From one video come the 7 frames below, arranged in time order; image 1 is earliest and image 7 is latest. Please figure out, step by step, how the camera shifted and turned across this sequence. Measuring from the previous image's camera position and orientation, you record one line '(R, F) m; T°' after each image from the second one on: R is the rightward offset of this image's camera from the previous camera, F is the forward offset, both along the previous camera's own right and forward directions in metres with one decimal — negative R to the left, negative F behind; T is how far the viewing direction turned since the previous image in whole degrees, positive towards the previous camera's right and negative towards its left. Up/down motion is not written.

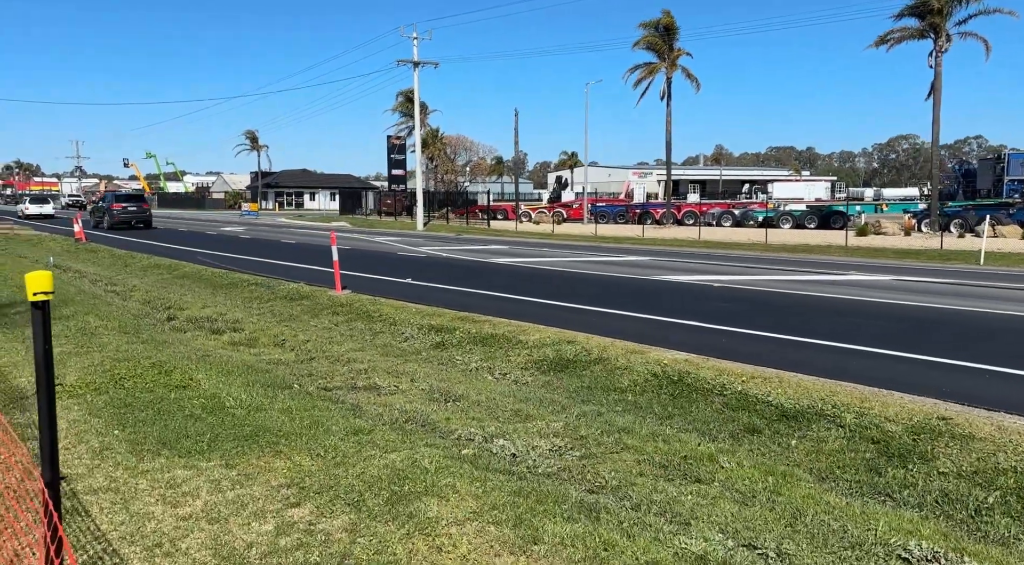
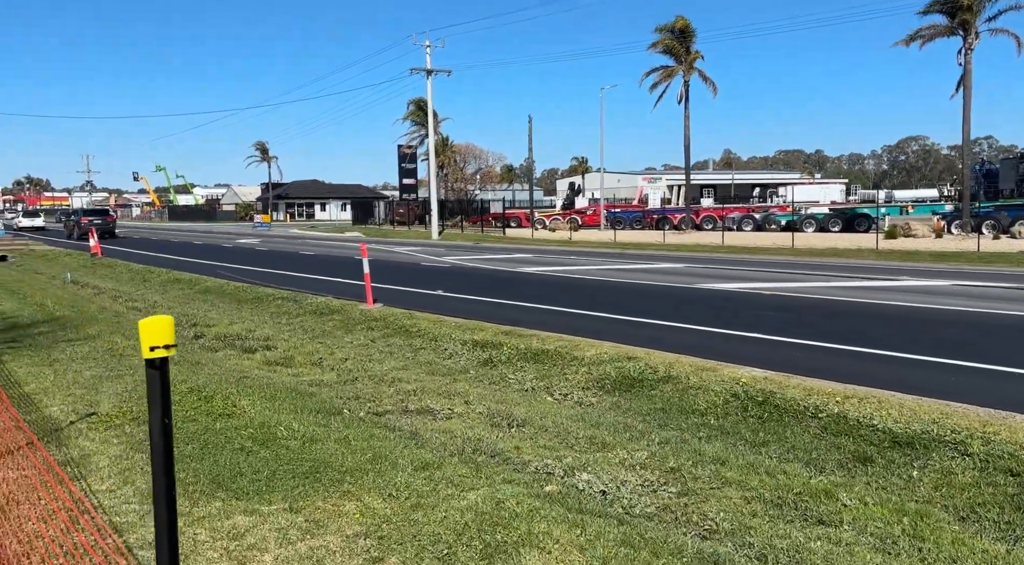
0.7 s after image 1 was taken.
(-0.4, +0.5) m; -1°
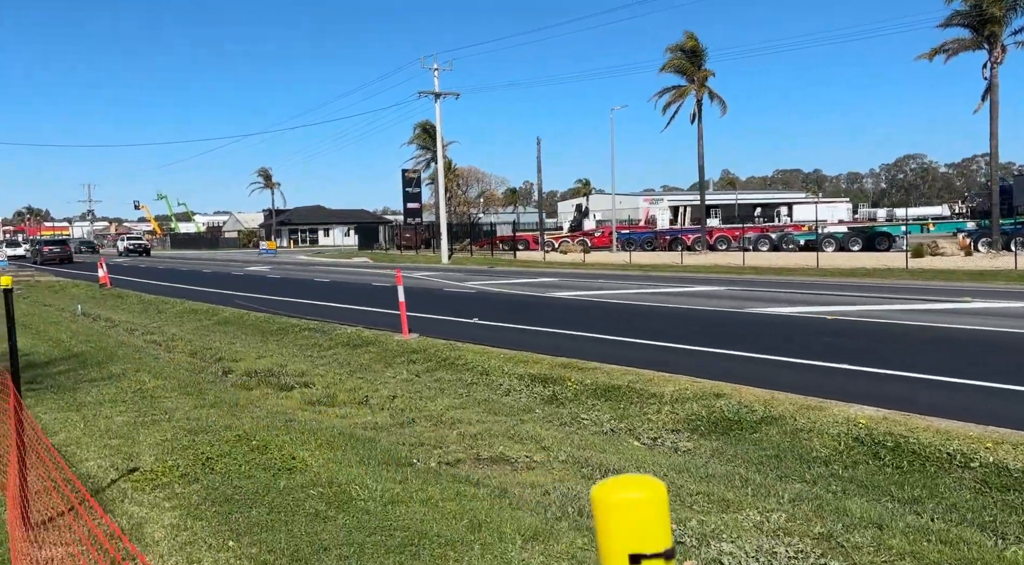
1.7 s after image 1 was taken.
(-0.6, +0.7) m; 0°
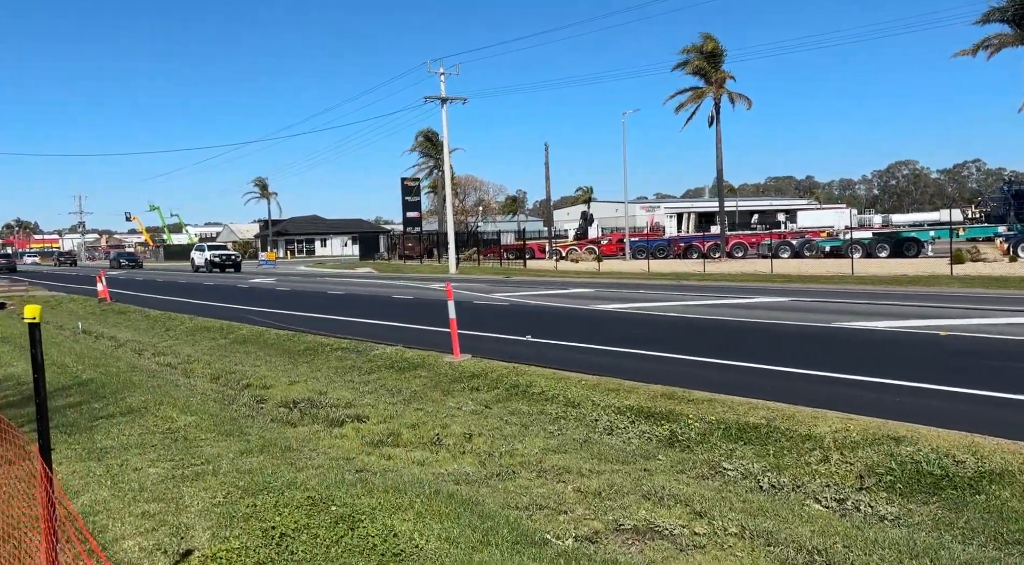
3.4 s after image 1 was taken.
(-0.8, +1.4) m; 0°
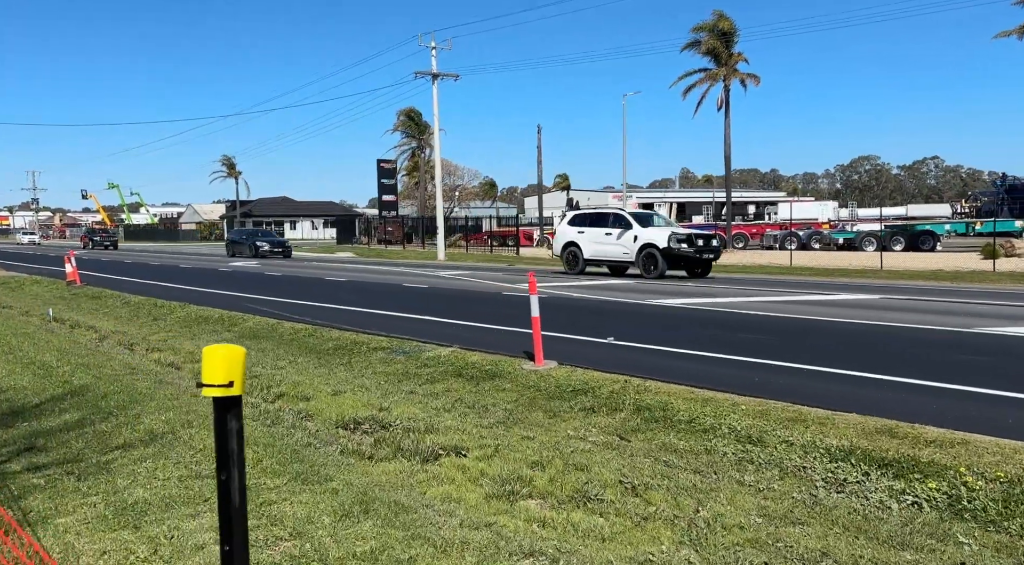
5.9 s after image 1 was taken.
(-1.3, +2.2) m; +2°
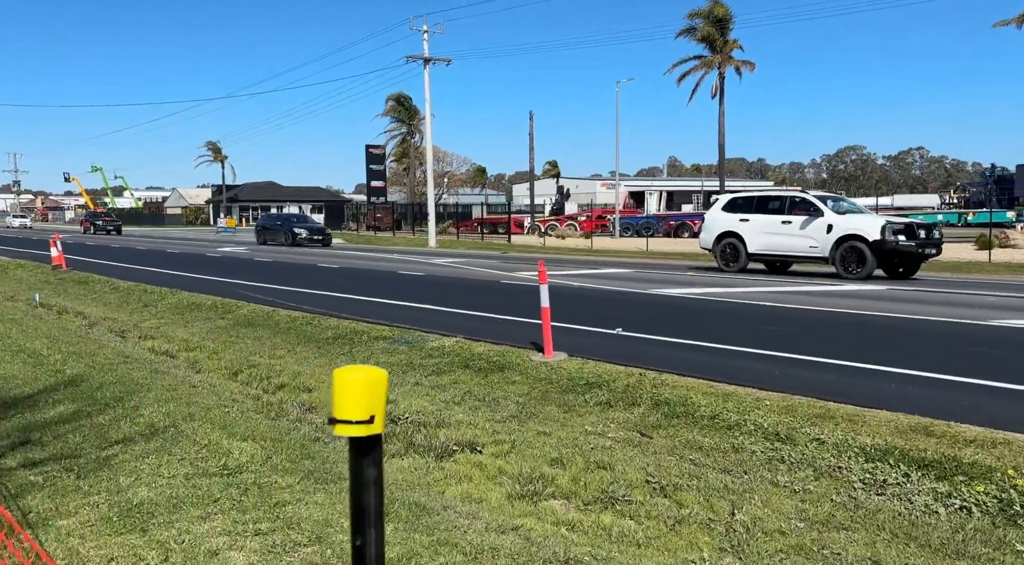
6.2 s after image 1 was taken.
(-0.2, +0.3) m; +1°
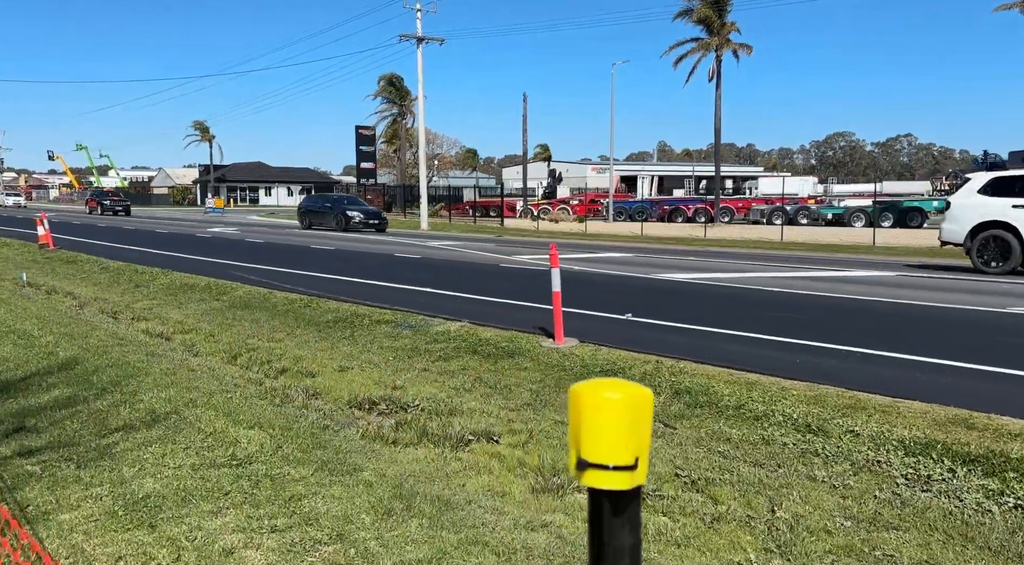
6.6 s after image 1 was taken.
(-0.2, +0.3) m; +1°
